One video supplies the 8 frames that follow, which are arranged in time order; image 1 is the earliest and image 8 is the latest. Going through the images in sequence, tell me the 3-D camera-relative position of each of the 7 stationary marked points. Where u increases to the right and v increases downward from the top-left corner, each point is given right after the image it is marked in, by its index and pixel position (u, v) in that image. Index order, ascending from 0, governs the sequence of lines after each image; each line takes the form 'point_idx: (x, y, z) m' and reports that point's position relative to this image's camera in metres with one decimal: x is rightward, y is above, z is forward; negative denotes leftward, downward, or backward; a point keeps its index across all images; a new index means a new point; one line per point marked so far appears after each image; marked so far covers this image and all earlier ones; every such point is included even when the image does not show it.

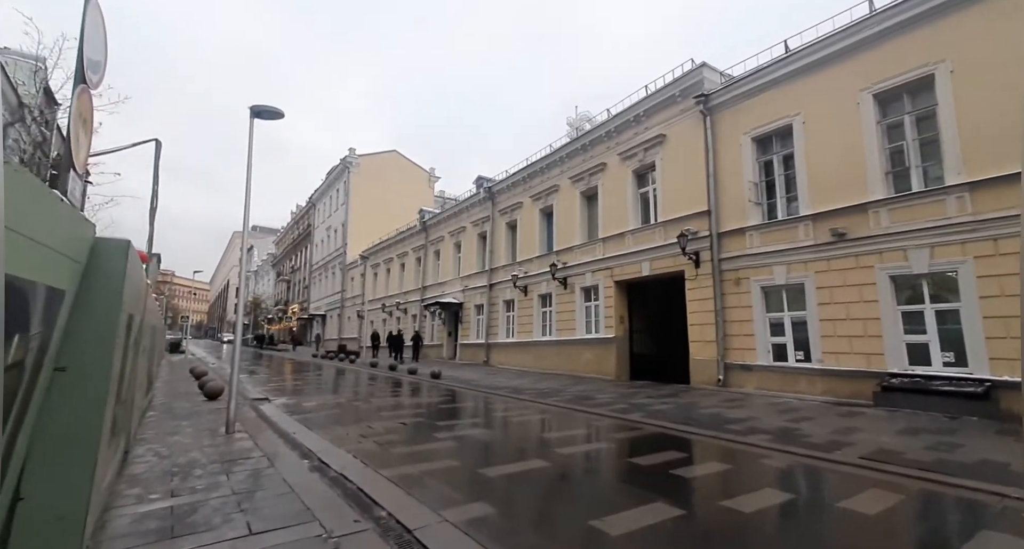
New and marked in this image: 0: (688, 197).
0: (+5.2, +2.3, +14.5) m
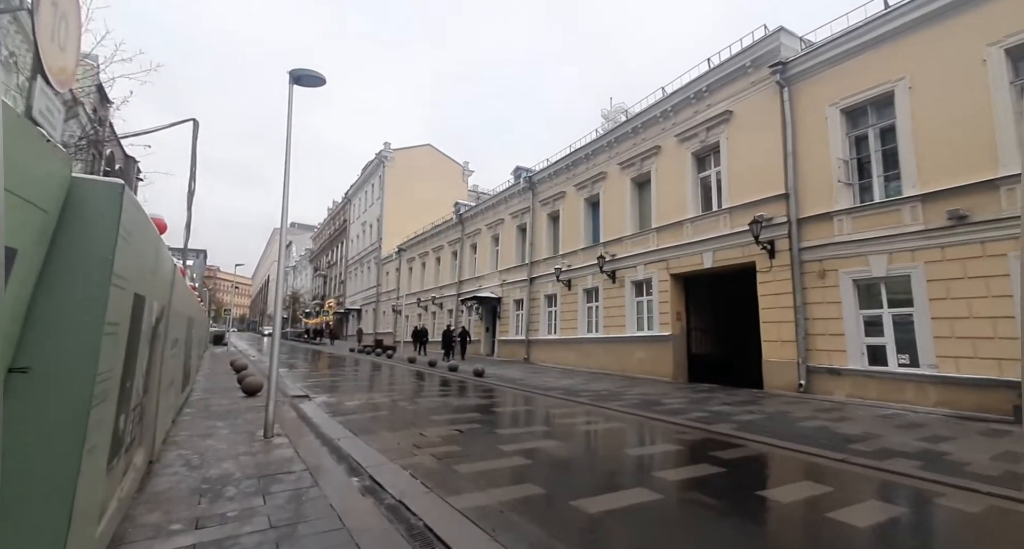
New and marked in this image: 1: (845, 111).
0: (+6.6, +2.6, +13.0) m
1: (+7.8, +3.8, +11.4) m
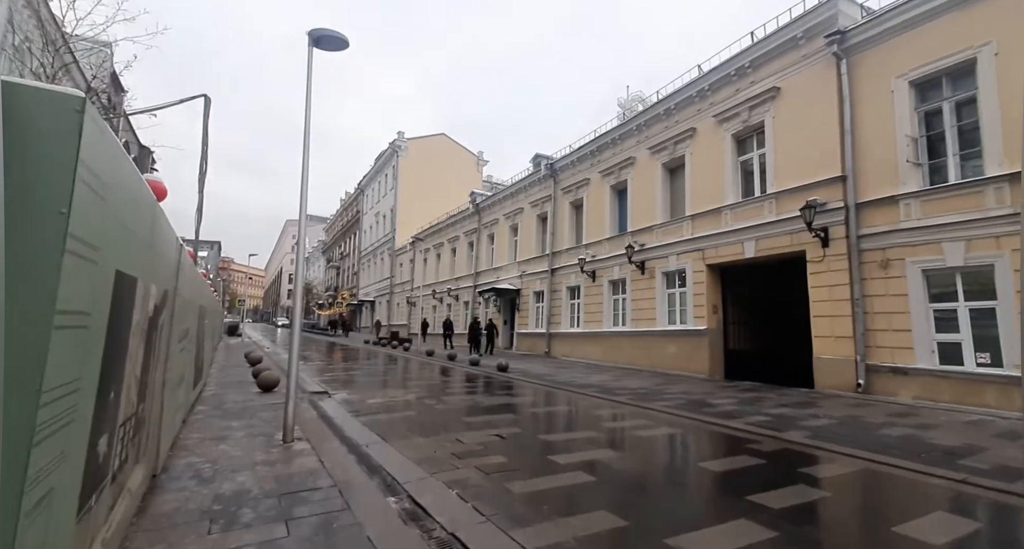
0: (+7.4, +2.8, +12.0) m
1: (+8.5, +4.1, +10.4) m
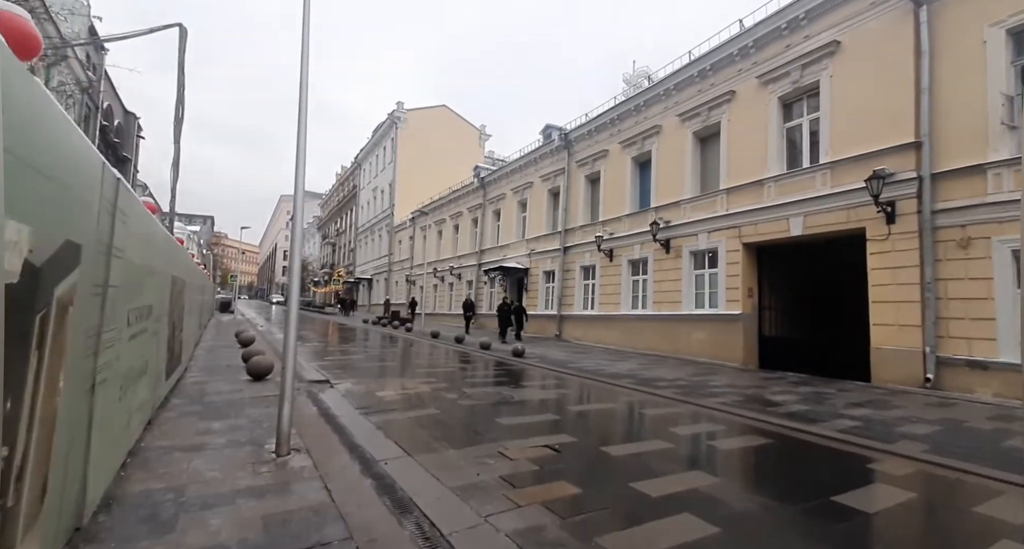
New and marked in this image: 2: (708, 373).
0: (+7.9, +3.2, +10.6) m
1: (+9.1, +4.4, +8.9) m
2: (+4.4, -2.2, +11.0) m
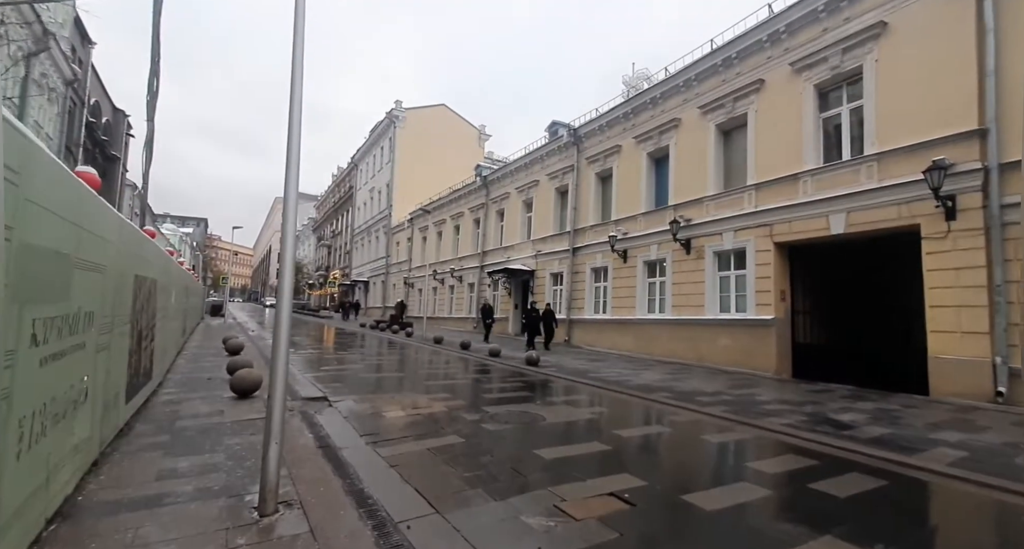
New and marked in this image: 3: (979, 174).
0: (+8.3, +3.2, +9.6) m
1: (+9.5, +4.4, +8.0) m
2: (+4.8, -2.3, +10.0) m
3: (+8.5, +1.8, +8.9) m
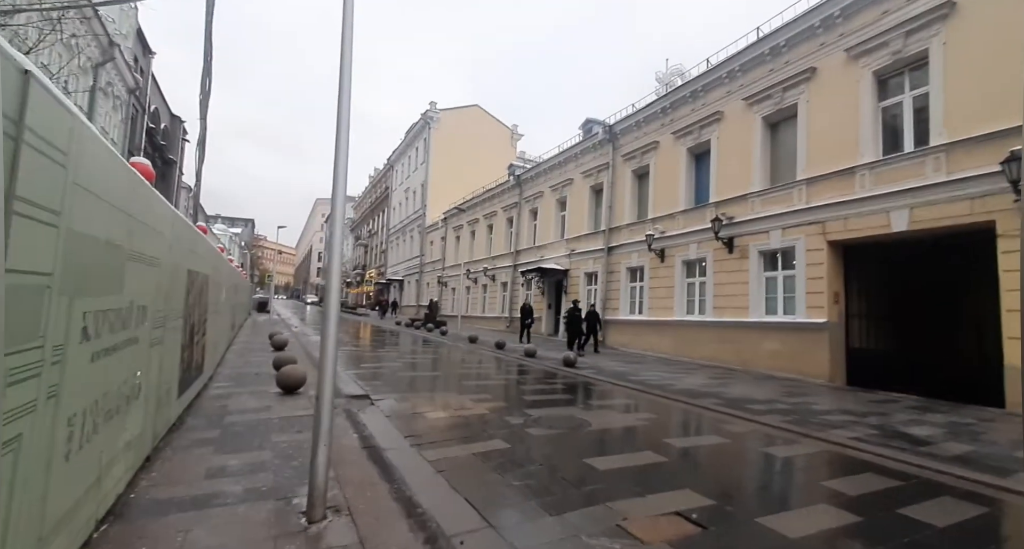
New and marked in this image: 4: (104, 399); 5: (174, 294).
0: (+9.1, +3.2, +8.9) m
1: (+10.2, +4.4, +7.1) m
2: (+5.5, -2.3, +9.4) m
3: (+9.2, +1.8, +8.1) m
4: (-2.4, -0.7, +2.9) m
5: (-3.2, -0.2, +4.6) m
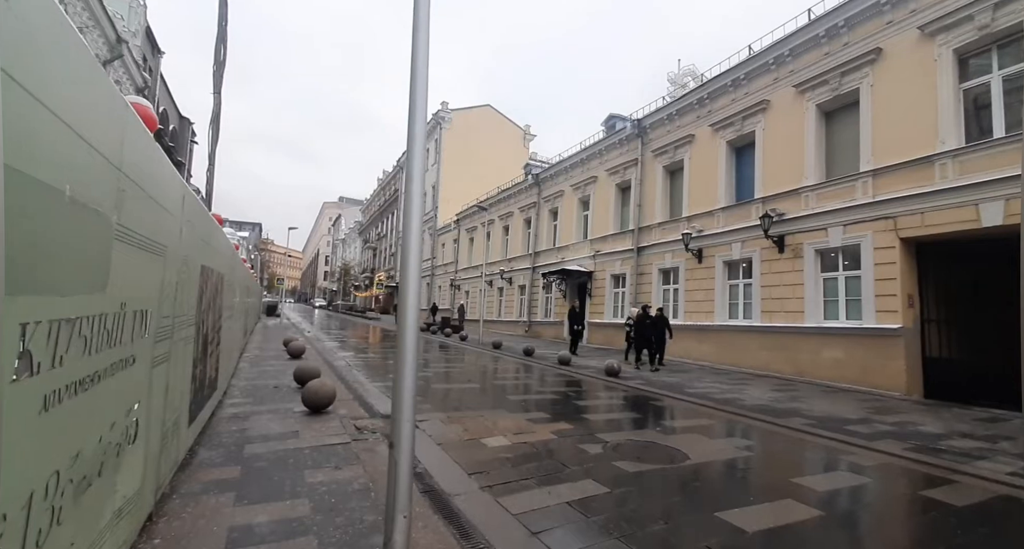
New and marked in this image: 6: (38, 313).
0: (+9.9, +3.2, +7.7) m
1: (+11.0, +4.4, +6.0) m
2: (+6.4, -2.3, +8.3) m
3: (+10.0, +1.8, +6.9) m
4: (-1.7, -0.7, +1.9) m
5: (-2.4, -0.2, +3.6) m
6: (-1.4, -0.2, +1.5) m
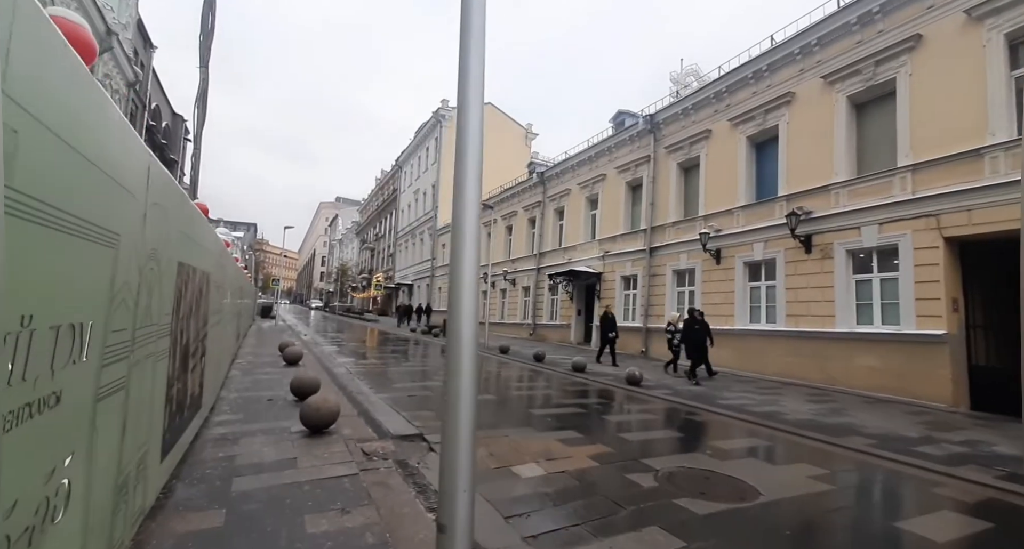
0: (+10.2, +3.2, +7.0) m
1: (+11.3, +4.3, +5.3) m
2: (+6.7, -2.3, +7.5) m
3: (+10.4, +1.8, +6.2) m
4: (-1.3, -0.7, +1.1) m
5: (-2.1, -0.2, +2.8) m
6: (-1.1, -0.1, +0.8) m
